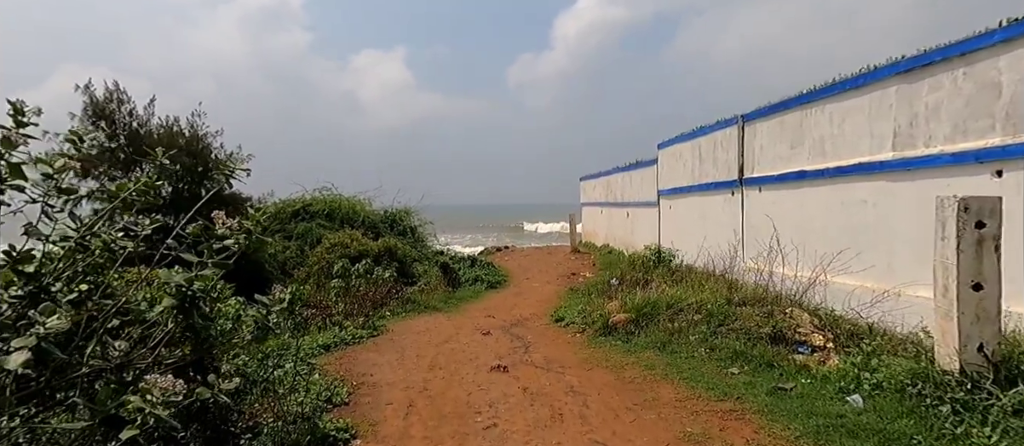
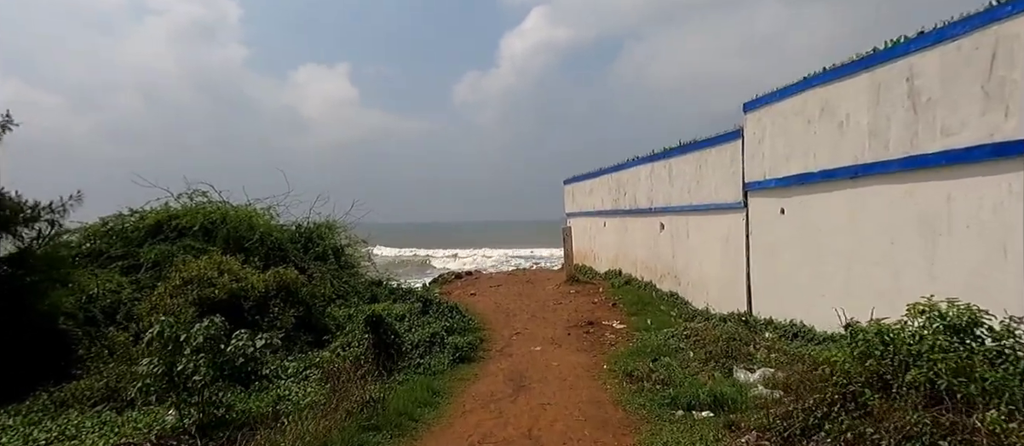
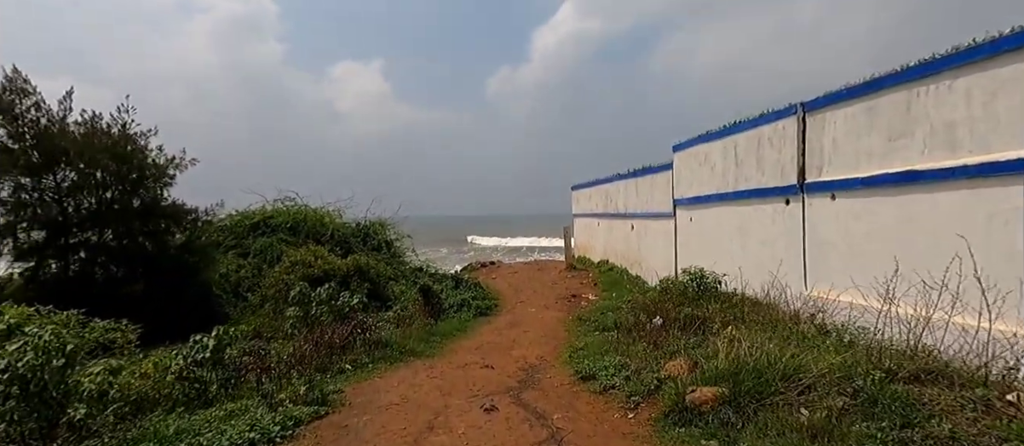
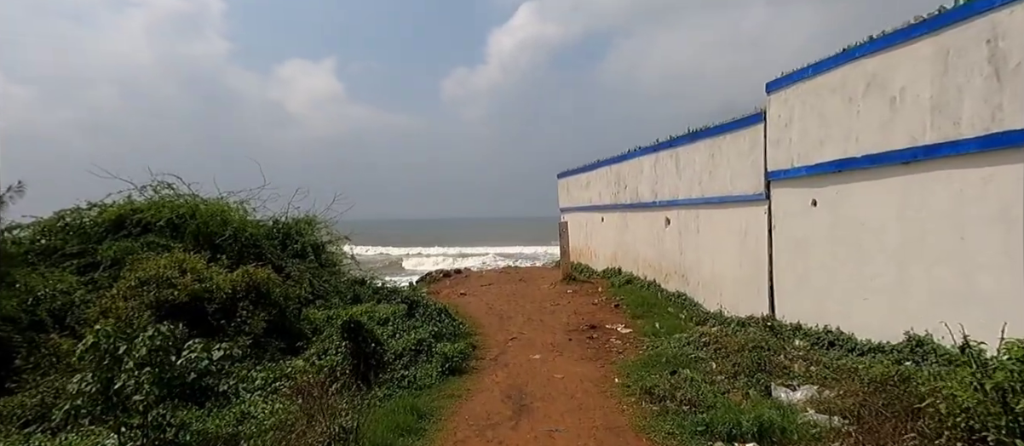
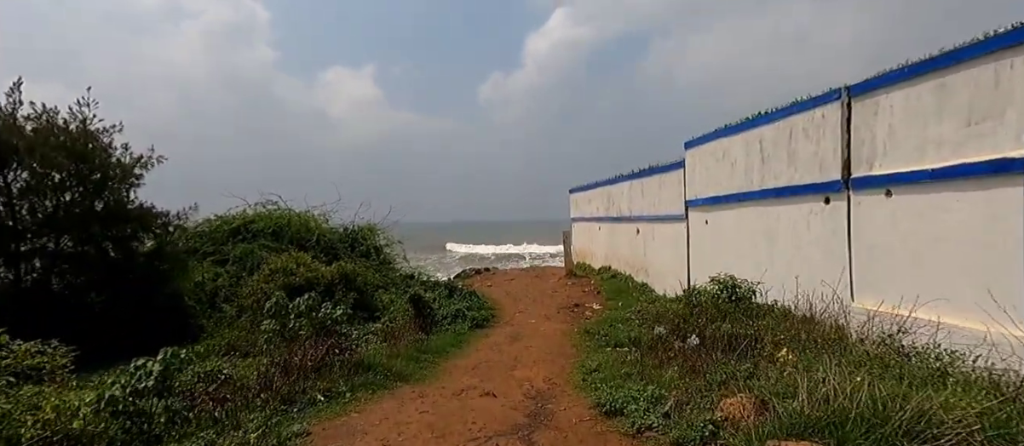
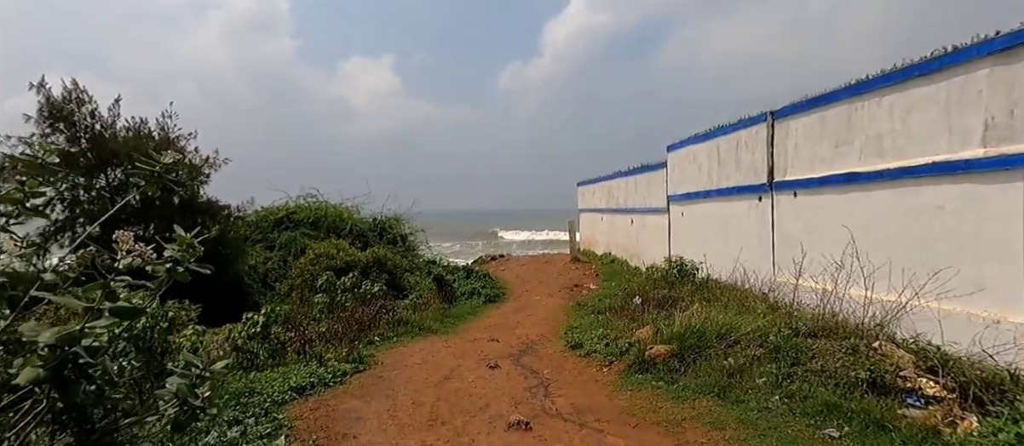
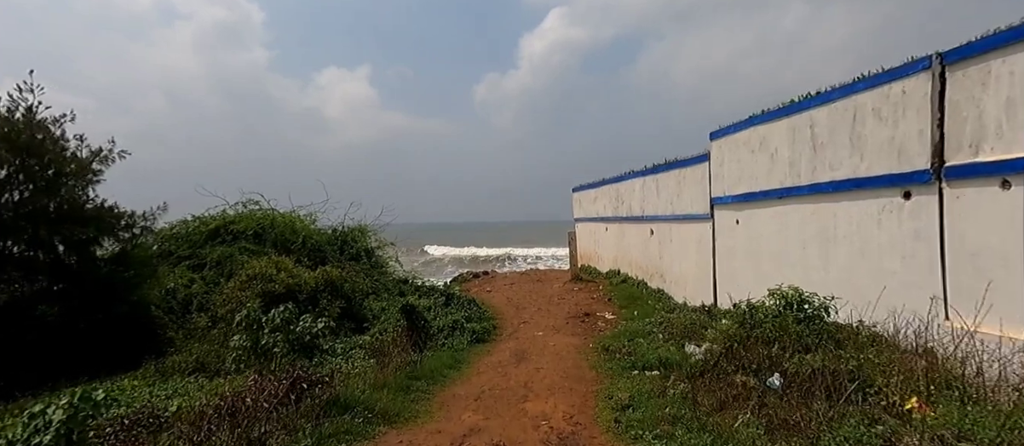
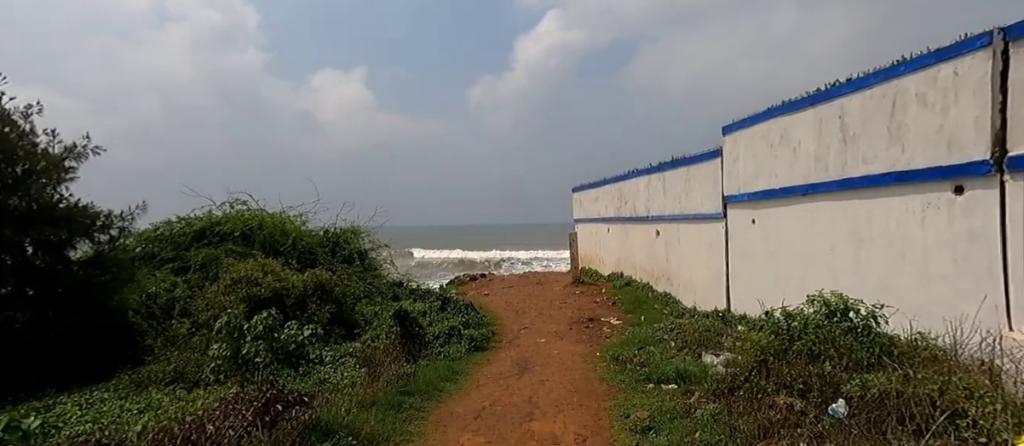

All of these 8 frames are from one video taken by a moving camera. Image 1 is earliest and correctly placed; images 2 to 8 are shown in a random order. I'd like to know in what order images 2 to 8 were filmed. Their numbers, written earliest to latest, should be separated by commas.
6, 3, 5, 7, 8, 2, 4
